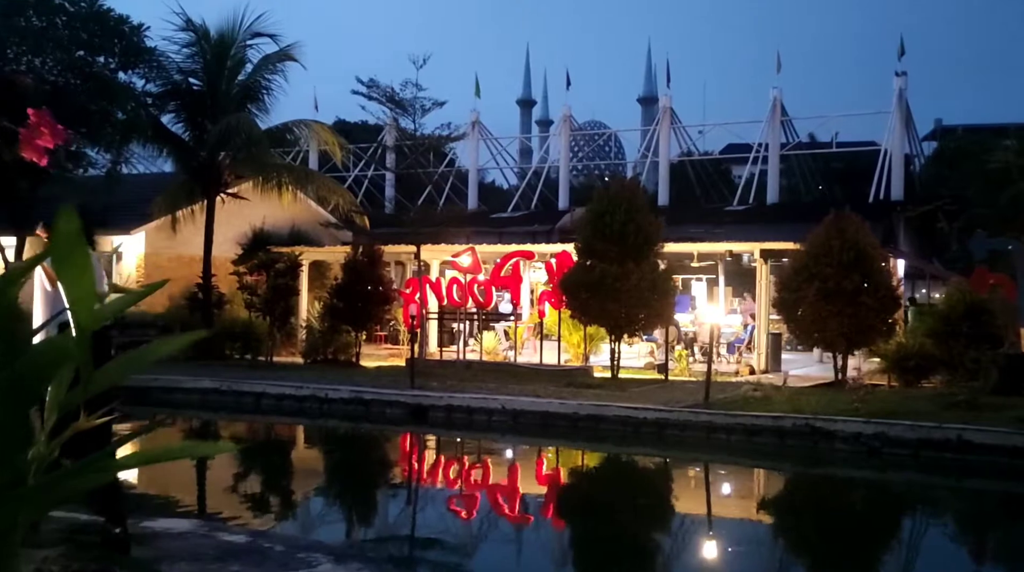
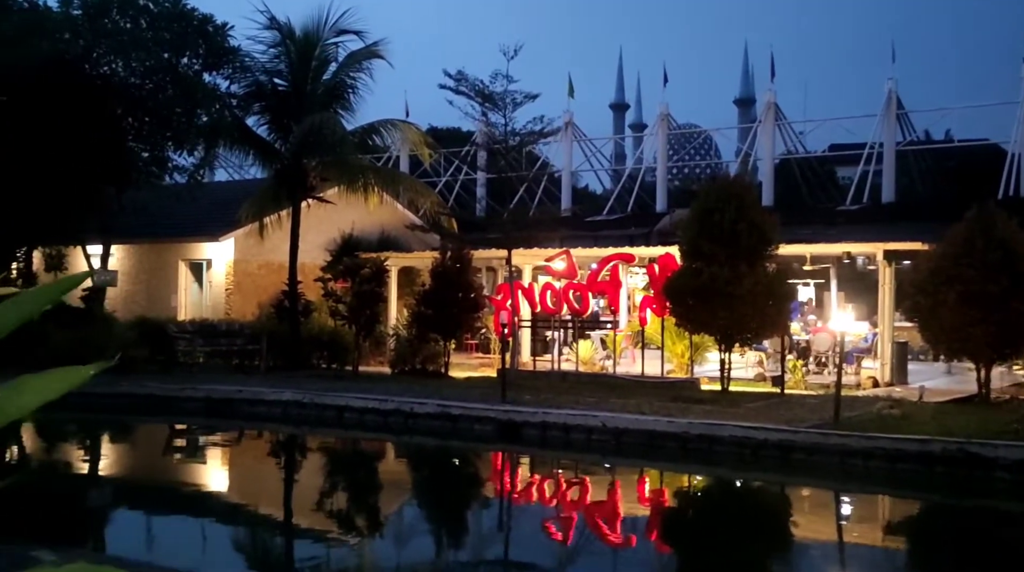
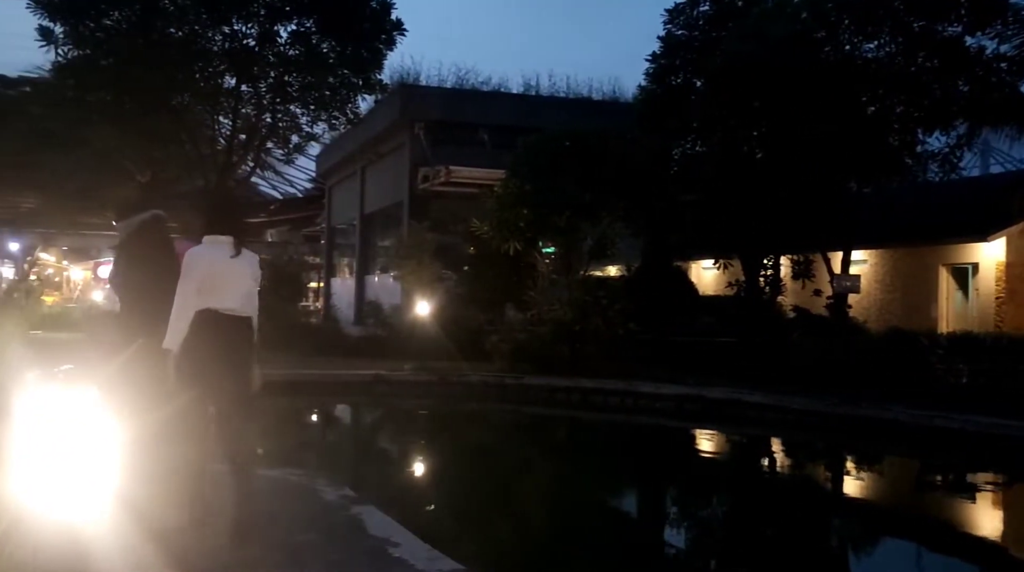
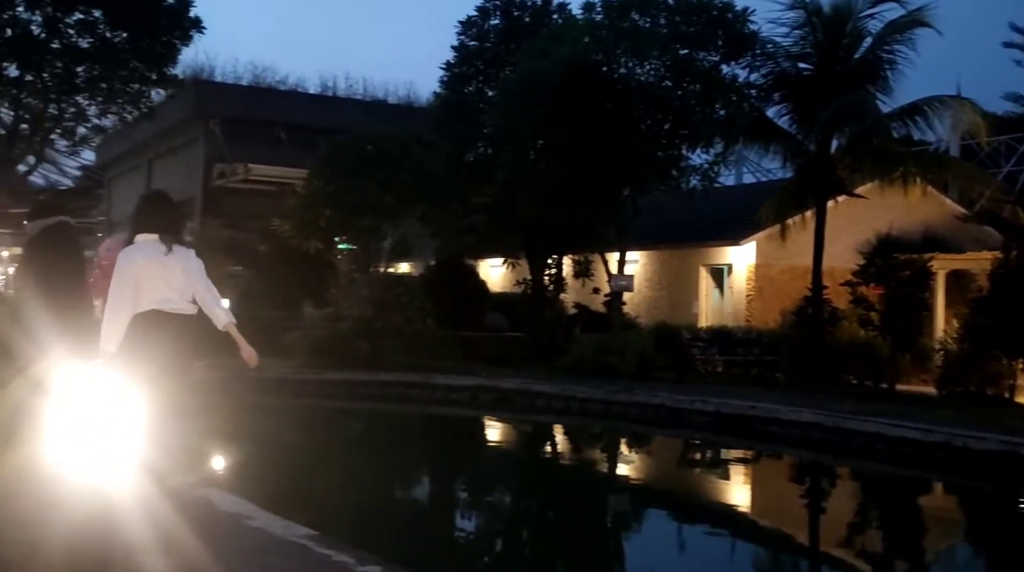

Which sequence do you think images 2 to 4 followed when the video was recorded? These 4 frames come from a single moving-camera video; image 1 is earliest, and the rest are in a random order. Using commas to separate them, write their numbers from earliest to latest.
2, 4, 3
